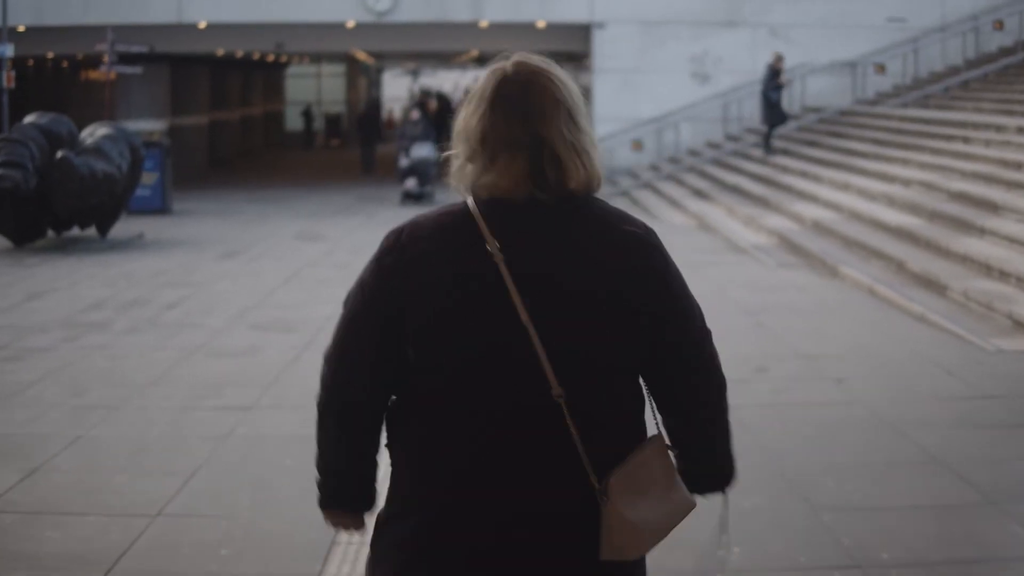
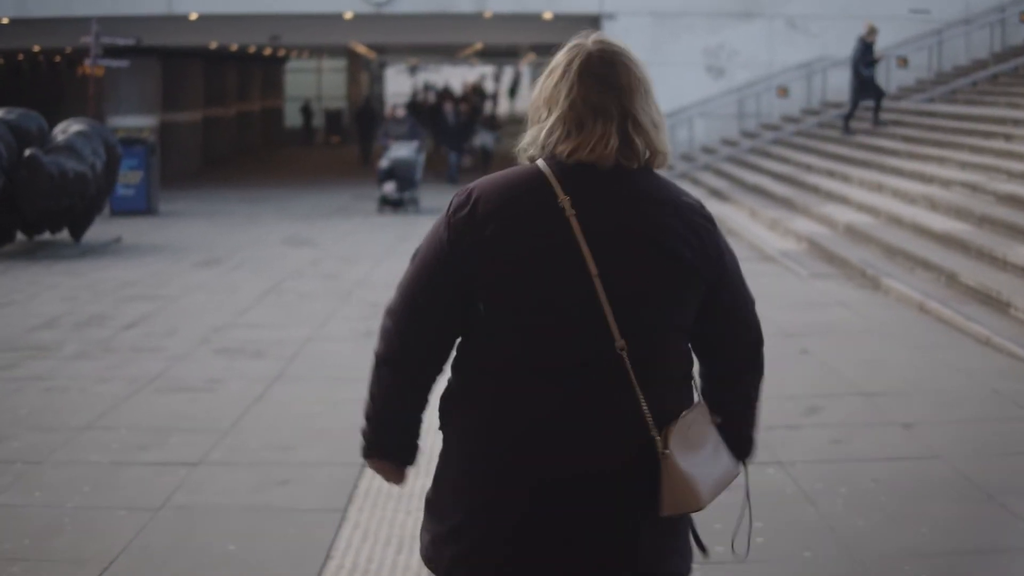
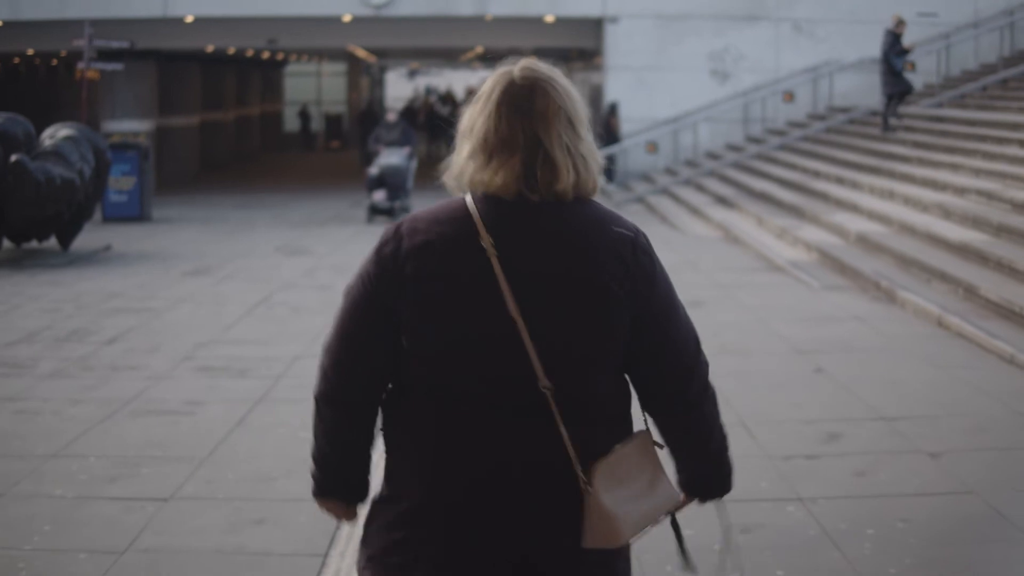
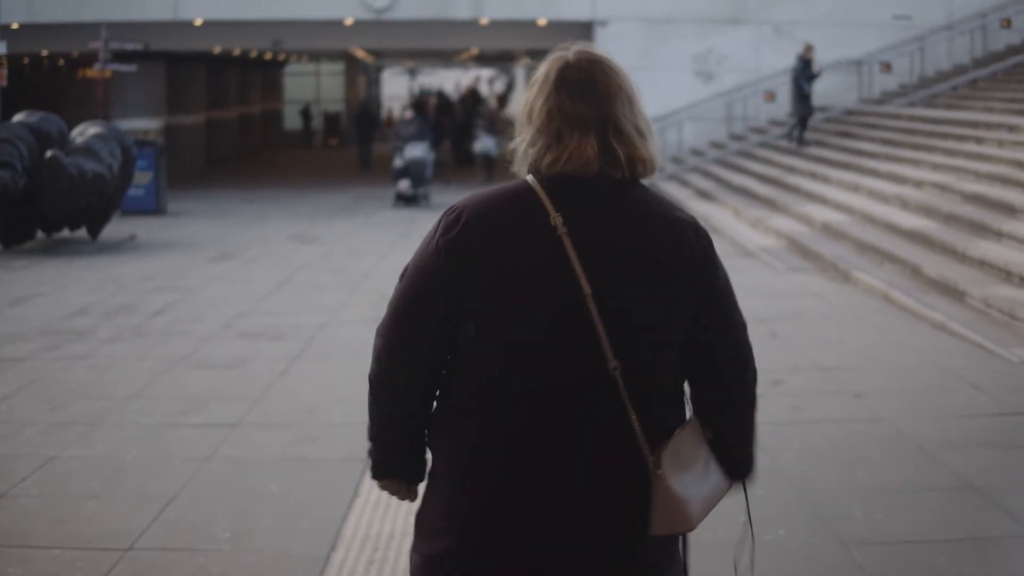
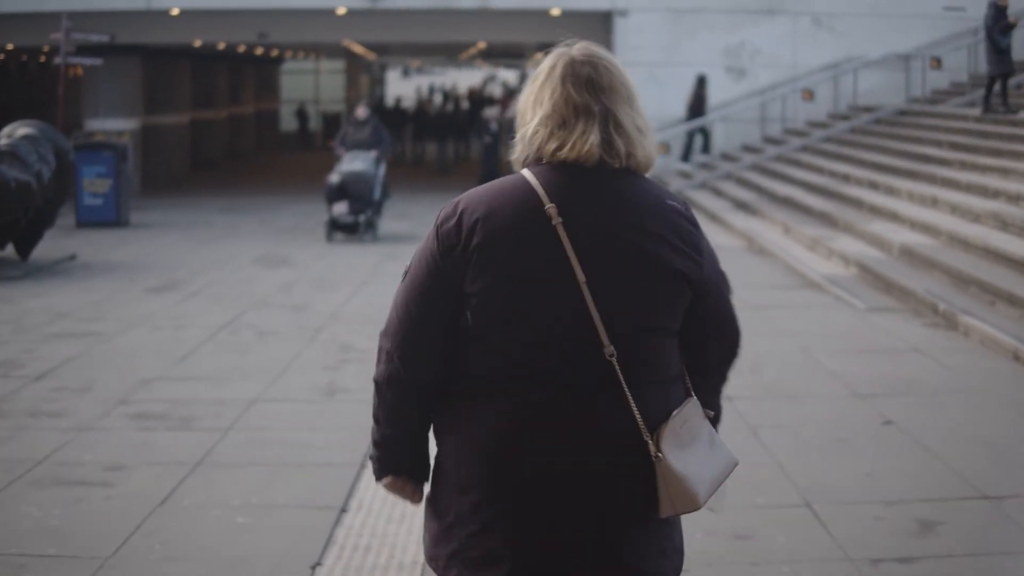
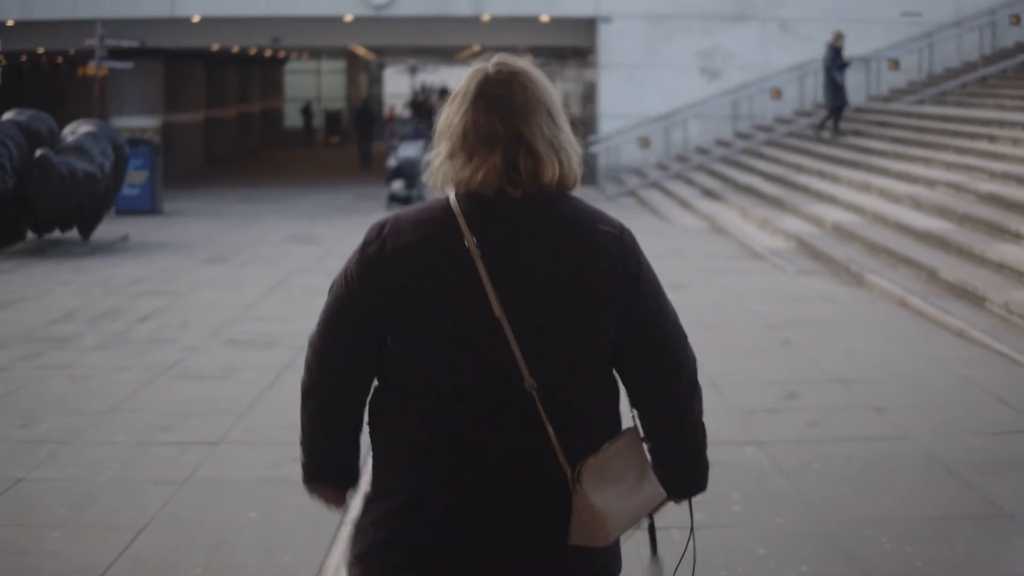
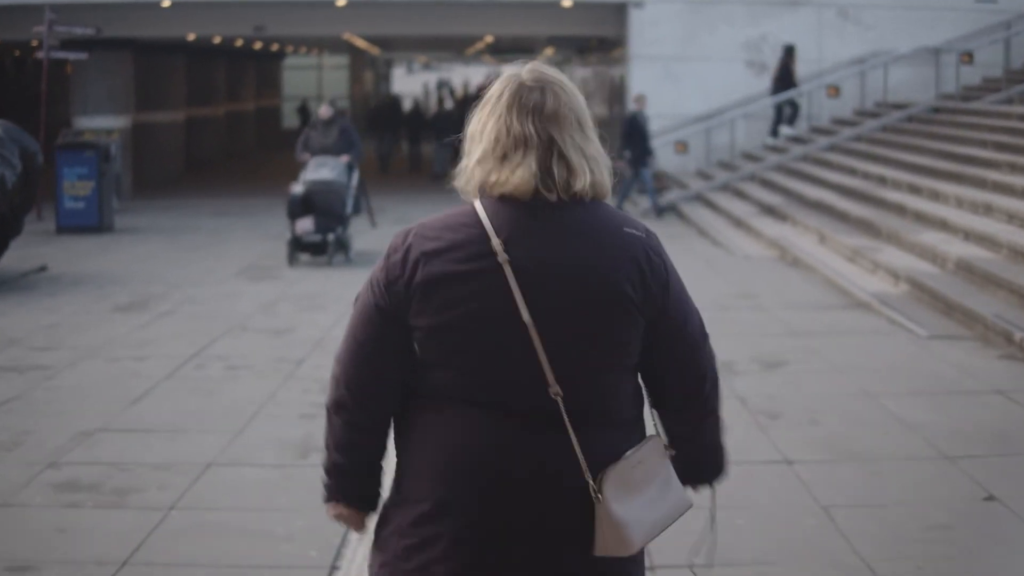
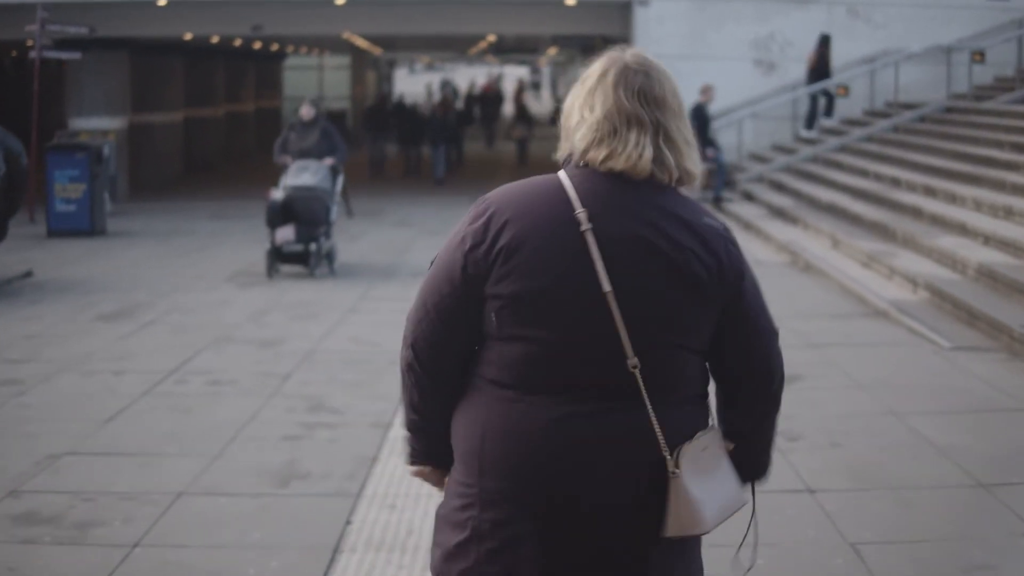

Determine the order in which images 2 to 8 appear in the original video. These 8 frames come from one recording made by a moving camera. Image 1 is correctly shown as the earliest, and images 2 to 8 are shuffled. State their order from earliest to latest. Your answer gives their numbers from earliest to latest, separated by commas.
4, 6, 2, 3, 5, 7, 8
